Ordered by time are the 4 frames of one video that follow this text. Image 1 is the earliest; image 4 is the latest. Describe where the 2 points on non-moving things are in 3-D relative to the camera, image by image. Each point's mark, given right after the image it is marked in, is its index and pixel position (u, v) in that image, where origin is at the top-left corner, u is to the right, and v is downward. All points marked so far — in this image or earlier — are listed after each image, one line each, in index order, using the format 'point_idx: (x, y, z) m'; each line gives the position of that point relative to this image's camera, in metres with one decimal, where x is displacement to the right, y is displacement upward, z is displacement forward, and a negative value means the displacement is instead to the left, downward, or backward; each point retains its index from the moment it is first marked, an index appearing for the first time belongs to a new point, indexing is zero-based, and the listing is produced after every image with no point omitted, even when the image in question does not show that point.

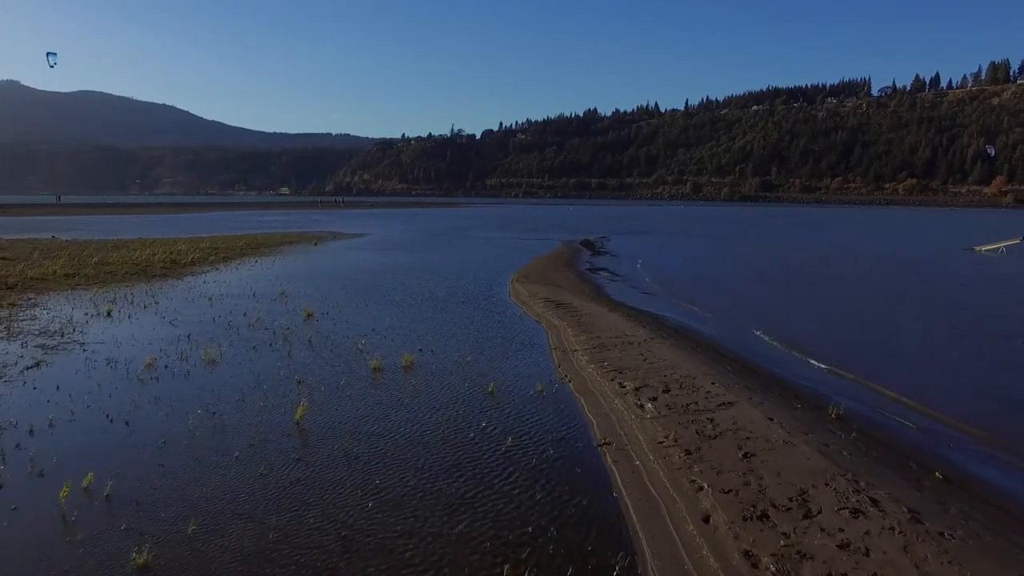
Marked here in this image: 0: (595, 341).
0: (+1.8, -1.2, +14.7) m
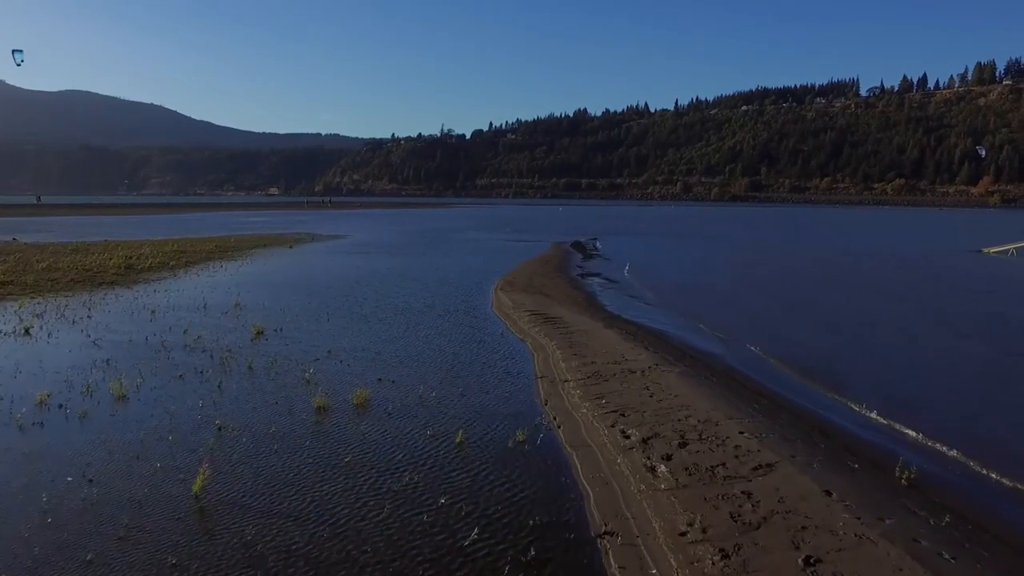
0: (+1.4, -1.5, +12.3) m
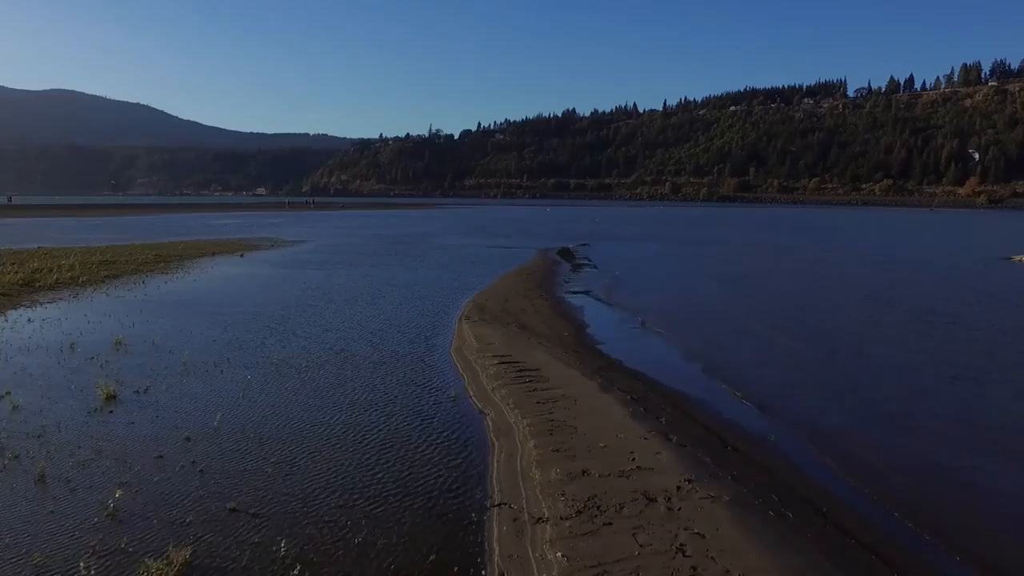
0: (+0.7, -2.2, +7.5) m
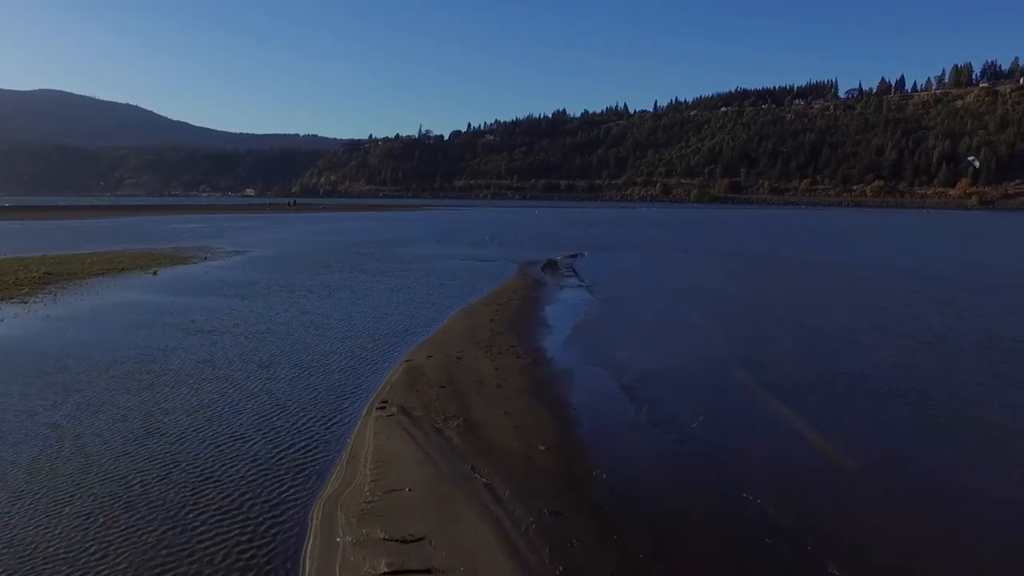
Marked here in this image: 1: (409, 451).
0: (-0.1, -3.4, +0.4) m
1: (-1.4, -2.2, +9.5) m
